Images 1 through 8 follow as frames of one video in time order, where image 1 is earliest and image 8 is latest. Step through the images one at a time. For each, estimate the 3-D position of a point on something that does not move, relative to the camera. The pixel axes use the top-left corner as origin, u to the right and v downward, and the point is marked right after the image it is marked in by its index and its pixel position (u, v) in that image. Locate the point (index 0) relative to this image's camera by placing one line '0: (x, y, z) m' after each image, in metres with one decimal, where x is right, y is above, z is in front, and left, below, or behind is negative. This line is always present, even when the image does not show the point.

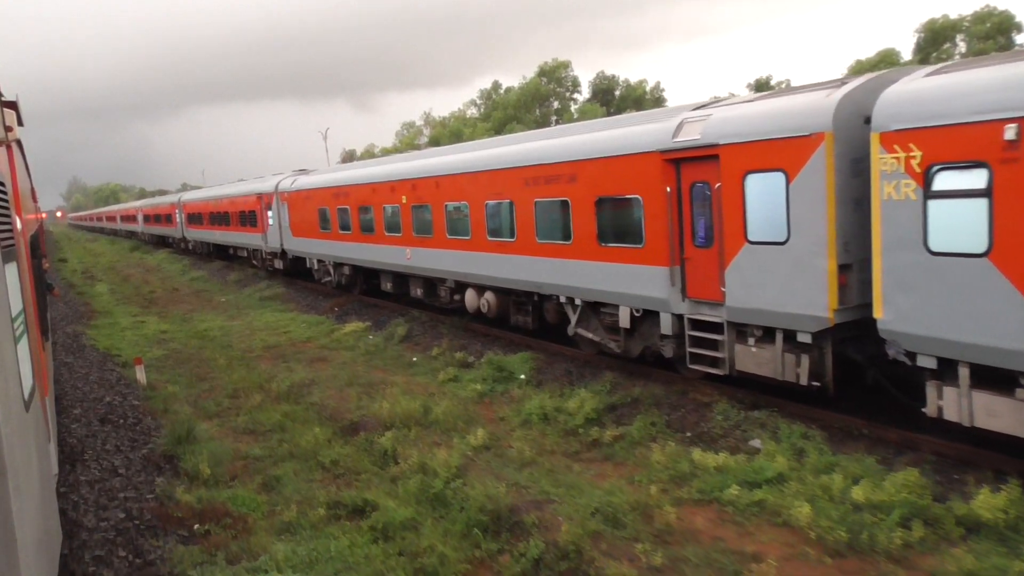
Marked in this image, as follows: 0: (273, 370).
0: (-2.9, -1.0, +11.5) m
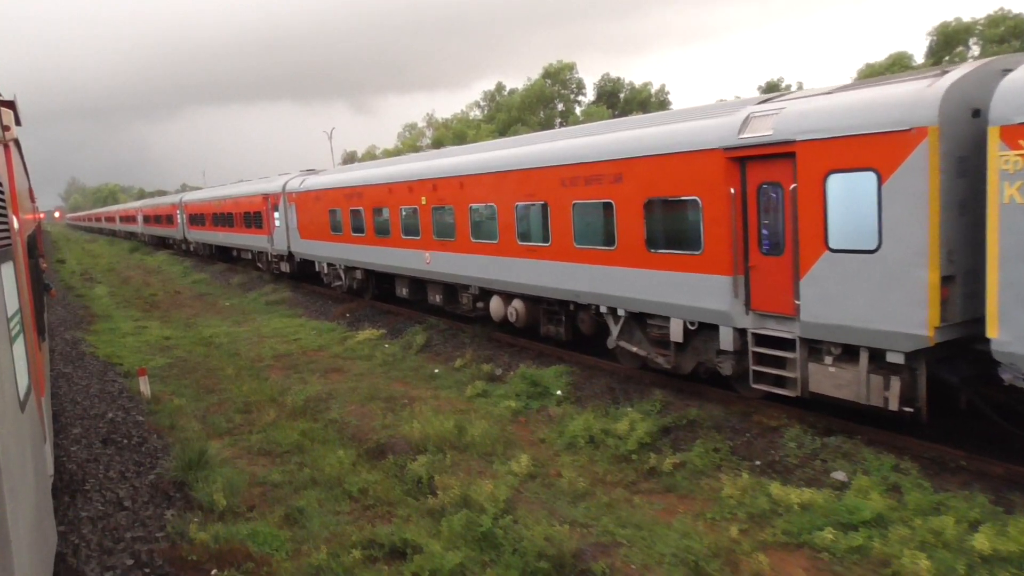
0: (-2.6, -1.1, +10.8) m
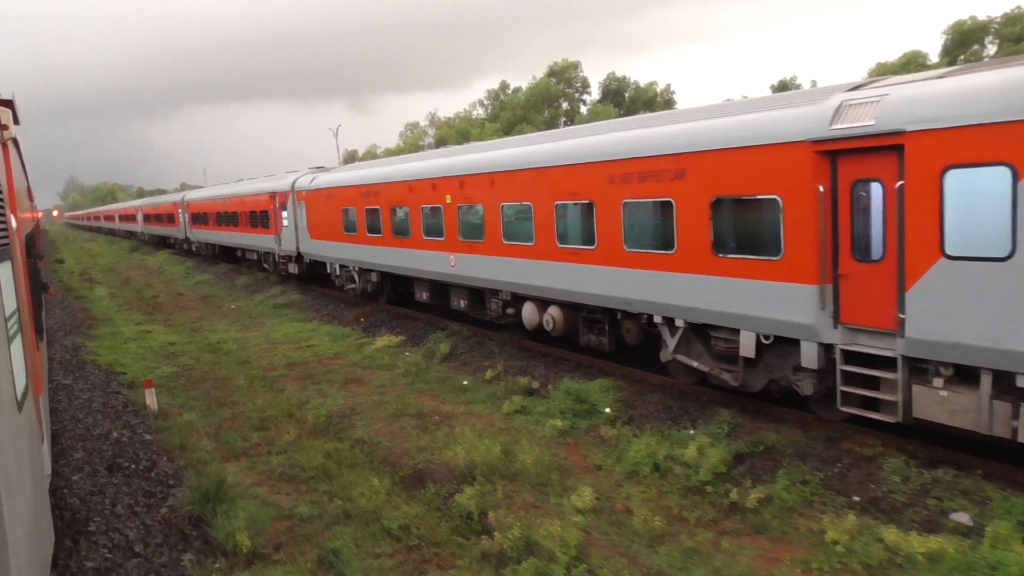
0: (-2.2, -1.1, +10.0) m
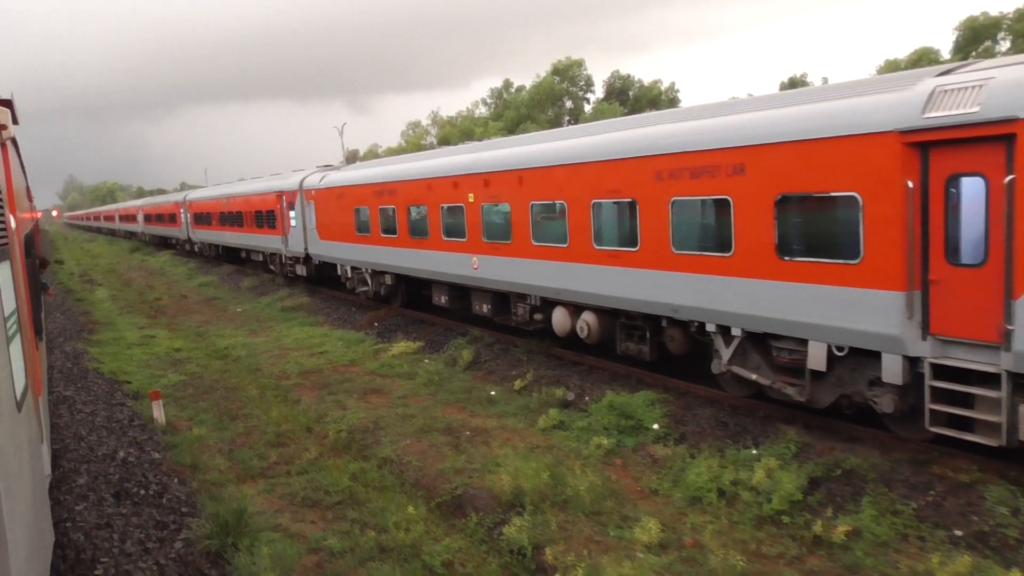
0: (-1.9, -1.2, +9.4) m
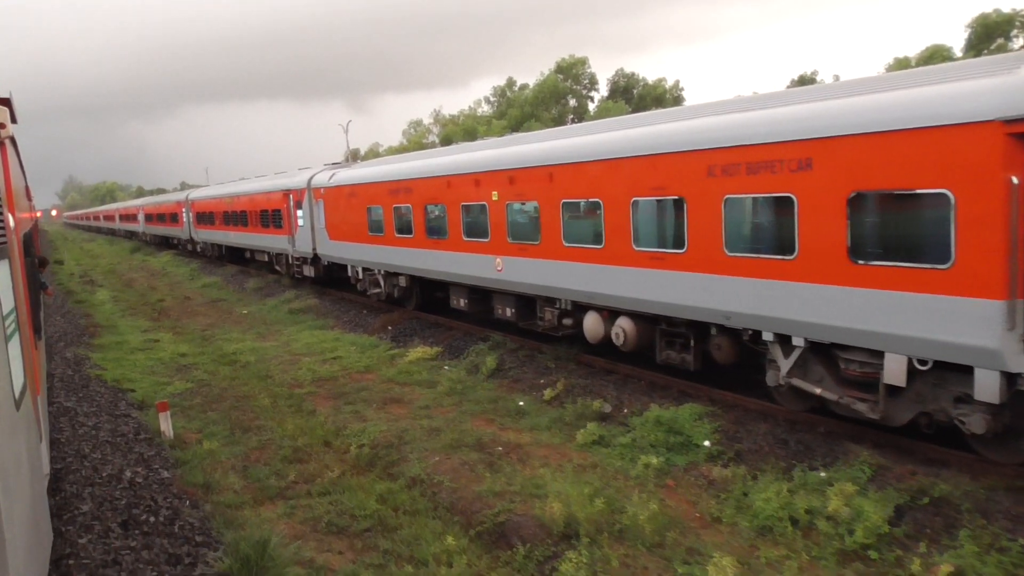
0: (-1.6, -1.2, +8.8) m
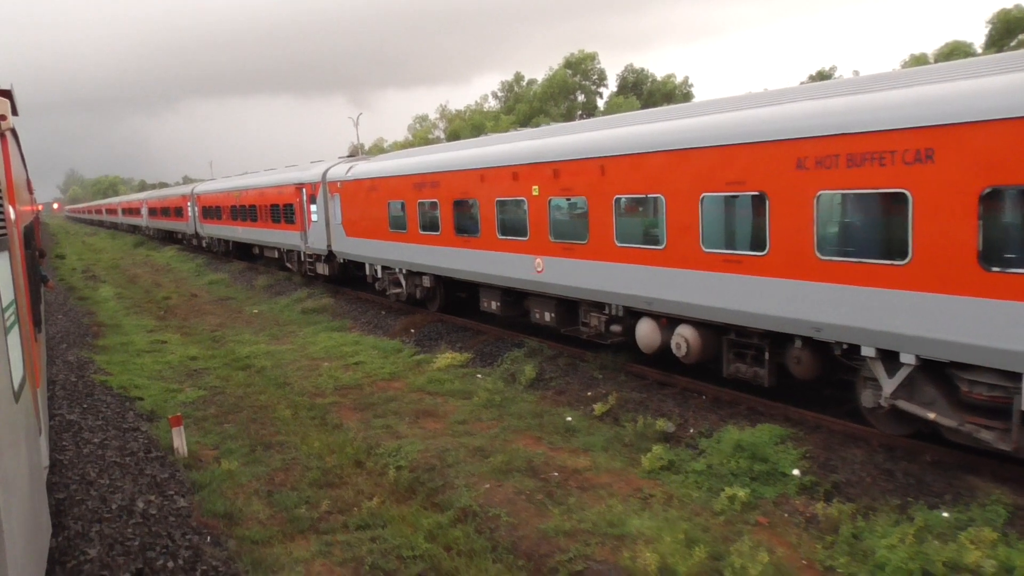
0: (-1.2, -1.2, +8.0) m
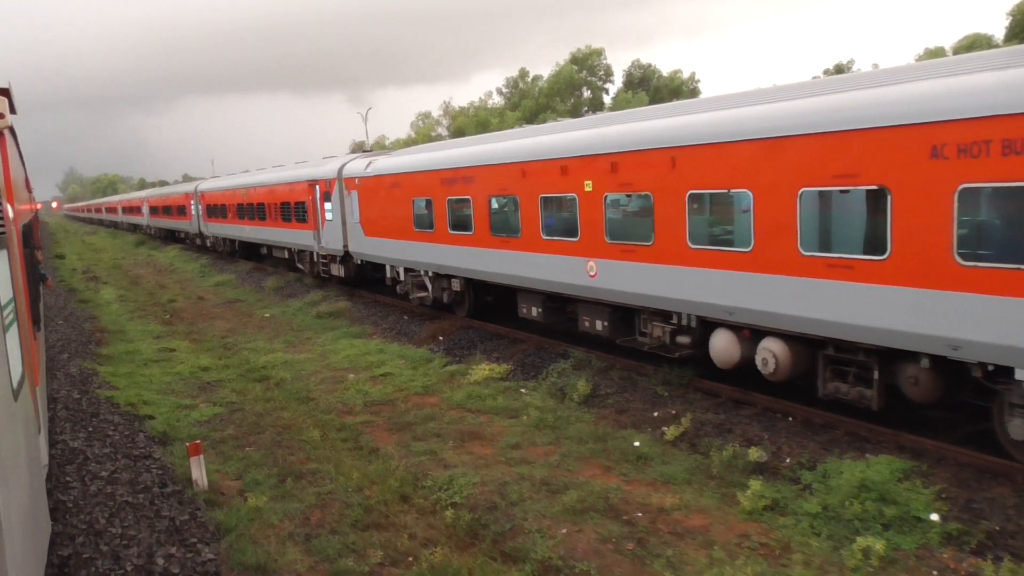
0: (-0.8, -1.3, +7.1) m
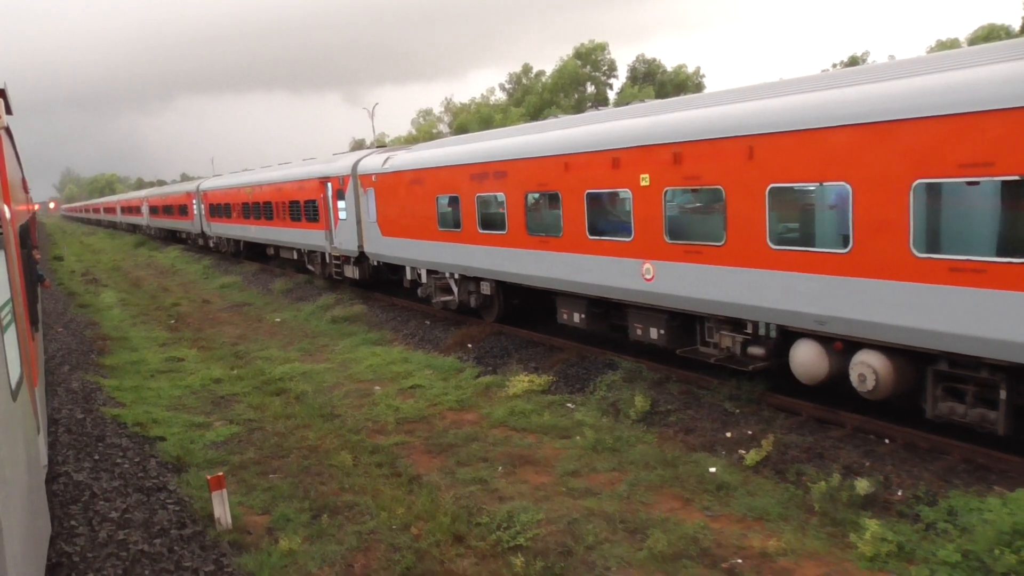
0: (-0.4, -1.4, +6.3) m
